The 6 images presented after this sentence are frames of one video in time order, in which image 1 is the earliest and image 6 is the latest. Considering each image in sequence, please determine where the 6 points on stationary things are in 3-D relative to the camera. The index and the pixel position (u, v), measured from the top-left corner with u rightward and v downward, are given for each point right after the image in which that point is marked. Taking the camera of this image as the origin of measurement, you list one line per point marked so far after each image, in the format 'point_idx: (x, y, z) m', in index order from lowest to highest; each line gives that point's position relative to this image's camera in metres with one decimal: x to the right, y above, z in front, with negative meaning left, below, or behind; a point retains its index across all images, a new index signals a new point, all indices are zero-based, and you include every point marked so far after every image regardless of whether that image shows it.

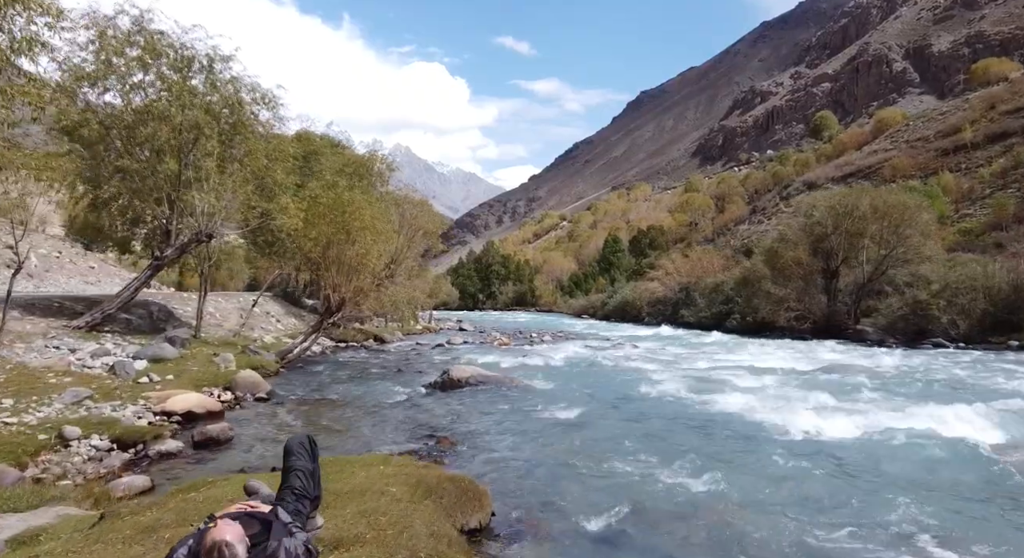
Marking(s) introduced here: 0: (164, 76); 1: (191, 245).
0: (-7.4, +4.4, +14.9) m
1: (-6.9, +0.7, +15.0) m
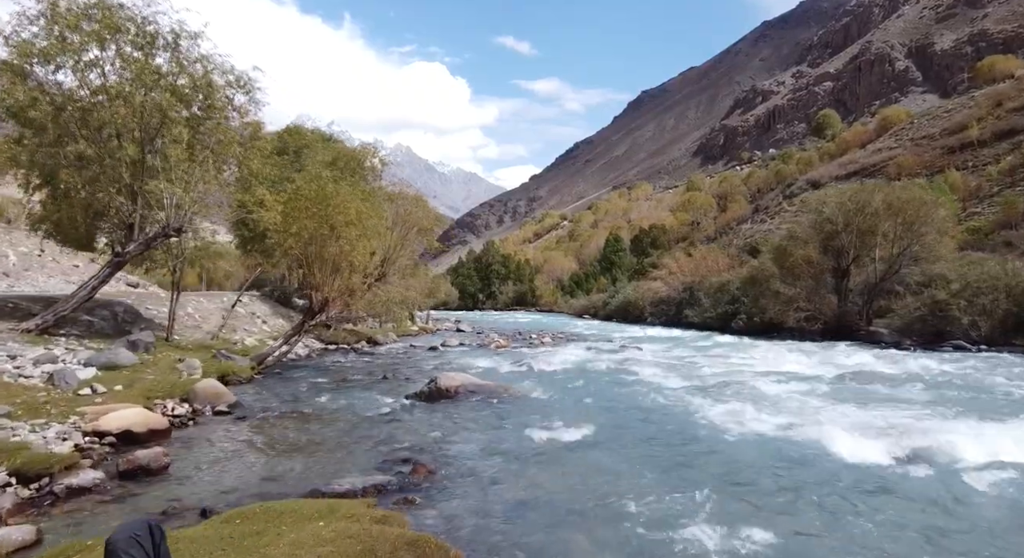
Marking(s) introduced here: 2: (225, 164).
0: (-7.5, +4.4, +13.7) m
1: (-6.9, +0.8, +13.8) m
2: (-6.1, +2.5, +15.2) m
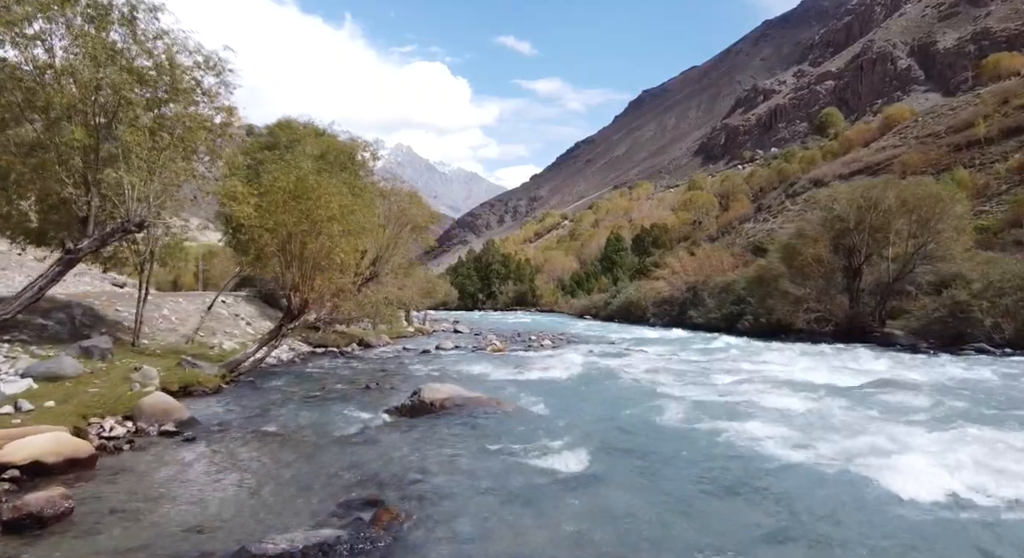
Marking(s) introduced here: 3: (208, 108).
0: (-7.6, +4.4, +12.4) m
1: (-7.0, +0.8, +12.5) m
2: (-6.2, +2.5, +13.9) m
3: (-6.2, +3.5, +14.6) m
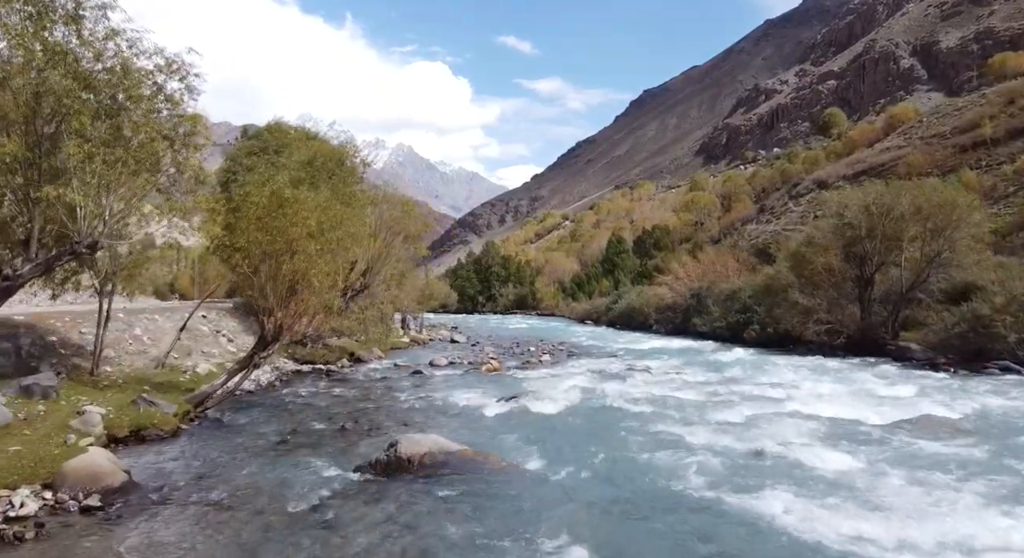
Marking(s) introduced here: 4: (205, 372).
0: (-7.7, +4.0, +11.1) m
1: (-7.1, +0.3, +11.2) m
2: (-6.3, +2.0, +12.6) m
3: (-6.4, +3.1, +13.4) m
4: (-7.4, -2.2, +17.2) m
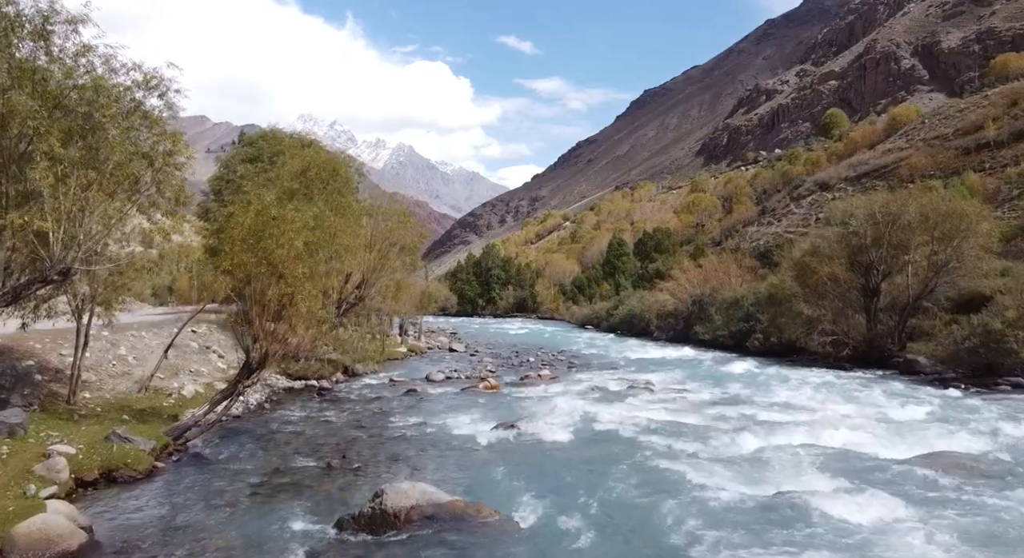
0: (-7.8, +3.5, +10.5) m
1: (-7.2, -0.1, +10.6) m
2: (-6.4, +1.6, +12.0) m
3: (-6.4, +2.6, +12.8) m
4: (-7.5, -2.7, +16.6) m
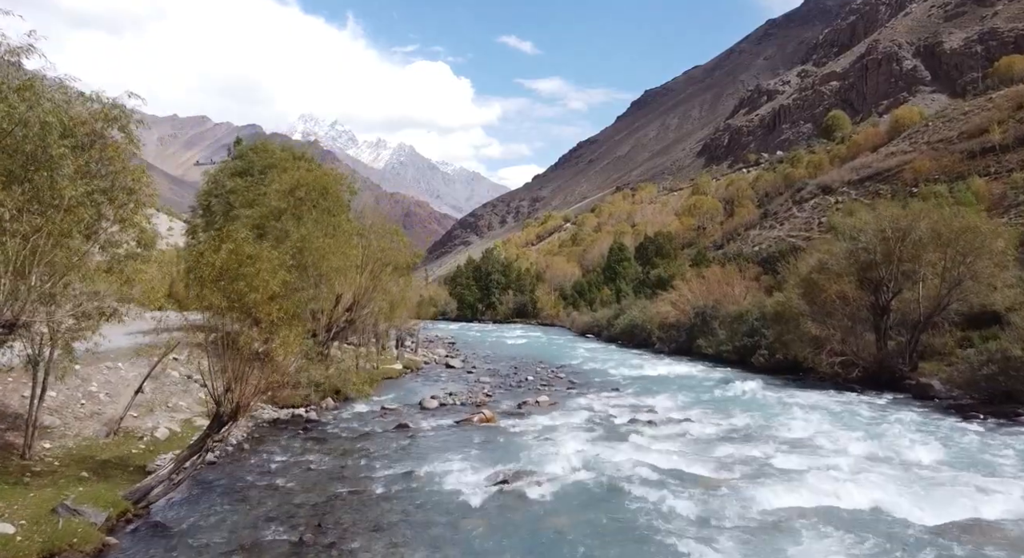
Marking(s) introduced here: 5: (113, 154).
0: (-7.9, +2.8, +9.5) m
1: (-7.3, -0.9, +9.6) m
2: (-6.5, +0.8, +11.0) m
3: (-6.6, +1.9, +11.8) m
4: (-7.6, -3.4, +15.6) m
5: (-6.2, +1.9, +10.9) m
